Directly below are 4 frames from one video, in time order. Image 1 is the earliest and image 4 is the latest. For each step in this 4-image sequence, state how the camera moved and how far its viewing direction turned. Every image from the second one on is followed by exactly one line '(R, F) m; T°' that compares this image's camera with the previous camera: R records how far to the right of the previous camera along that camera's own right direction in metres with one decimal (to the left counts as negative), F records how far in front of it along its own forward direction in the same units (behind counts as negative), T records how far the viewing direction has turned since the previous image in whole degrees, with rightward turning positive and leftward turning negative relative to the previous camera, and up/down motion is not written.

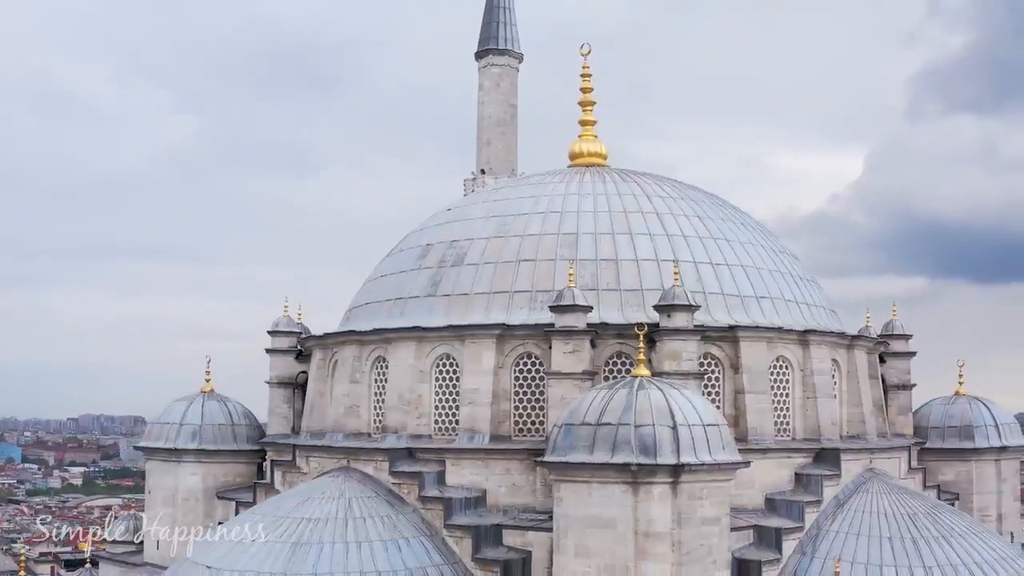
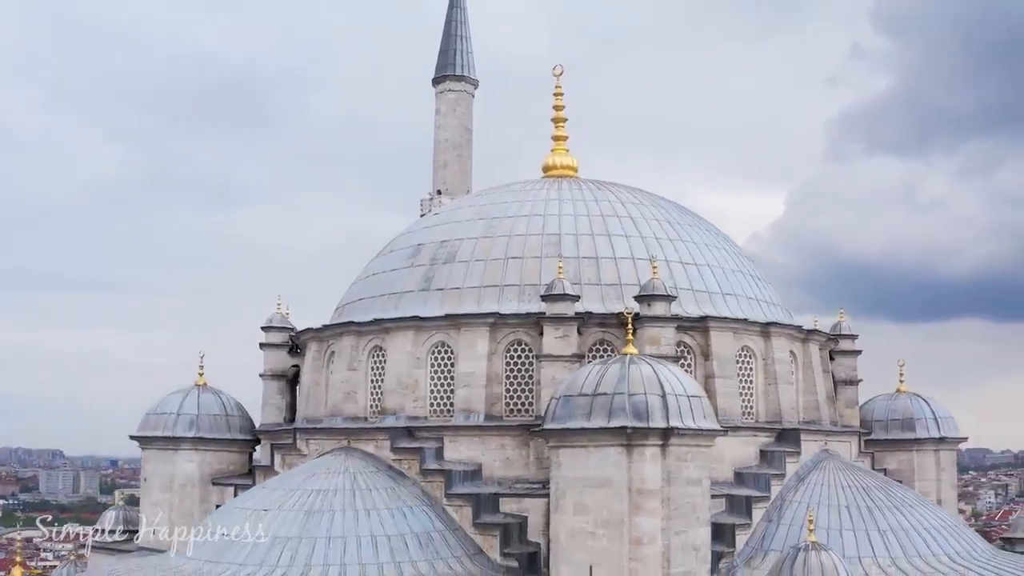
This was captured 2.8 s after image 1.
(-1.1, -1.5) m; +4°
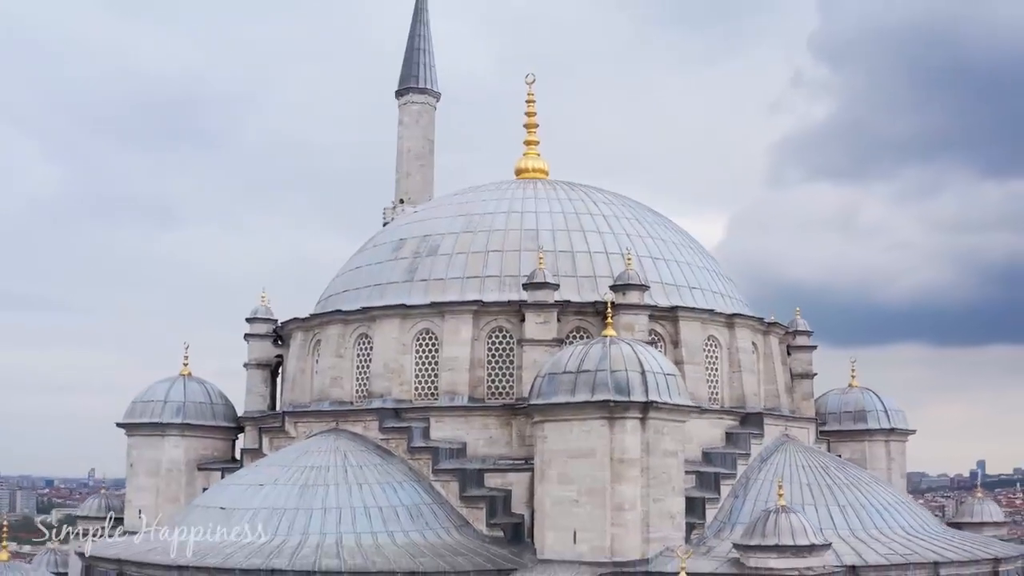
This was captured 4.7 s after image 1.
(-0.7, -1.1) m; +3°
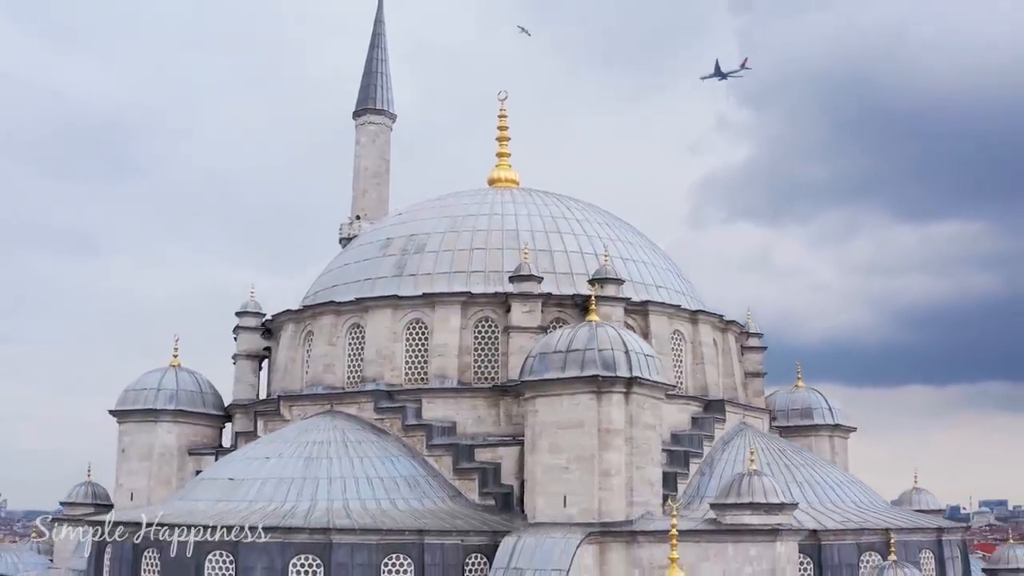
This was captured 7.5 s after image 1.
(-1.2, -1.5) m; +4°
